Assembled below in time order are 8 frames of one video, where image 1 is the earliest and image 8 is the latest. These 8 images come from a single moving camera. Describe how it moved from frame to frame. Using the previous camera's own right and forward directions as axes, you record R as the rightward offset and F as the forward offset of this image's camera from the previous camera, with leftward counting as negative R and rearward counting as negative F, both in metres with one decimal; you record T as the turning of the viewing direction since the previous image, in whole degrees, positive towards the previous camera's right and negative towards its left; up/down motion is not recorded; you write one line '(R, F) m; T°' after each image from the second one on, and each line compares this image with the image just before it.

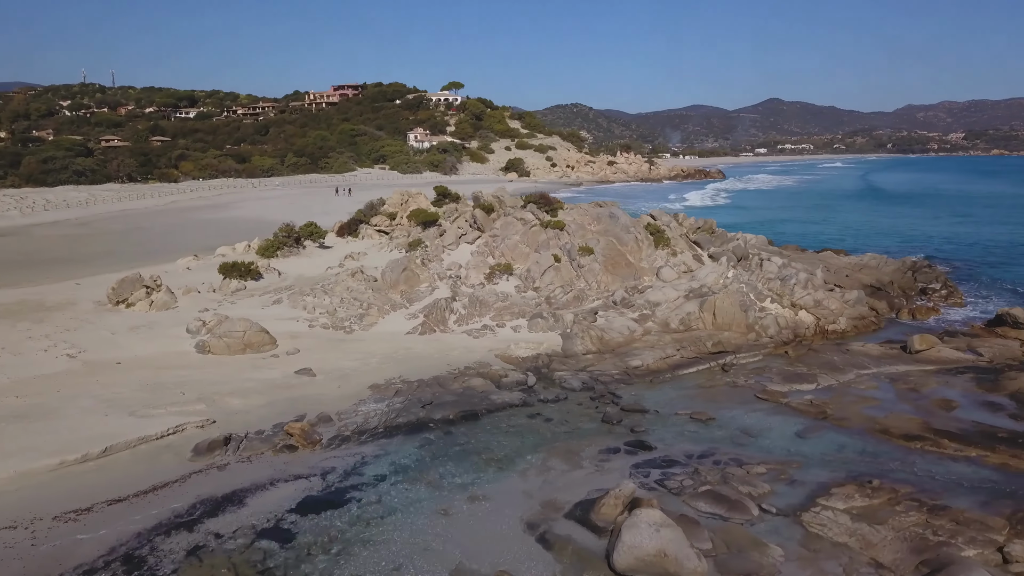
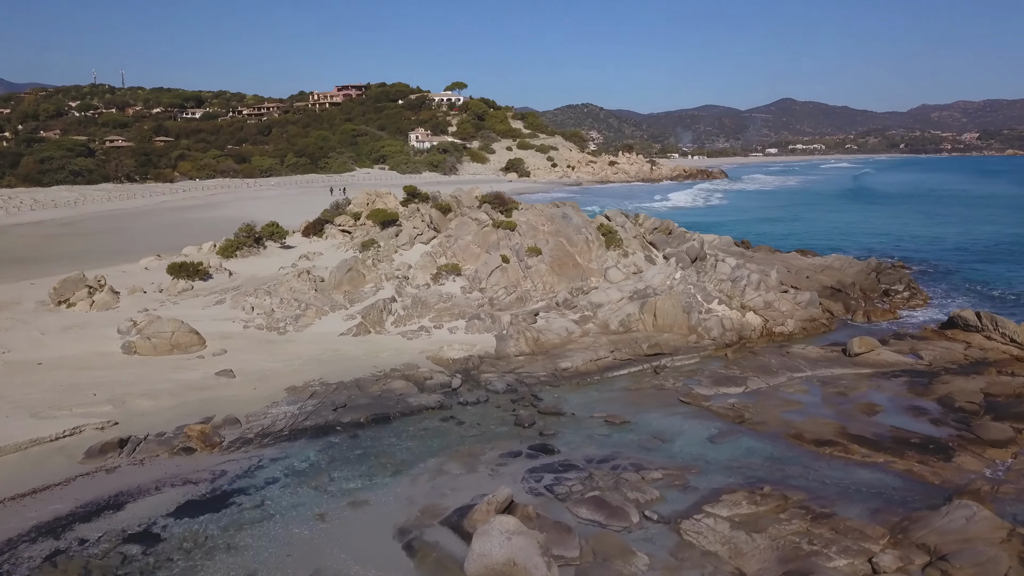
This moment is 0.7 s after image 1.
(+1.3, +0.2) m; -1°
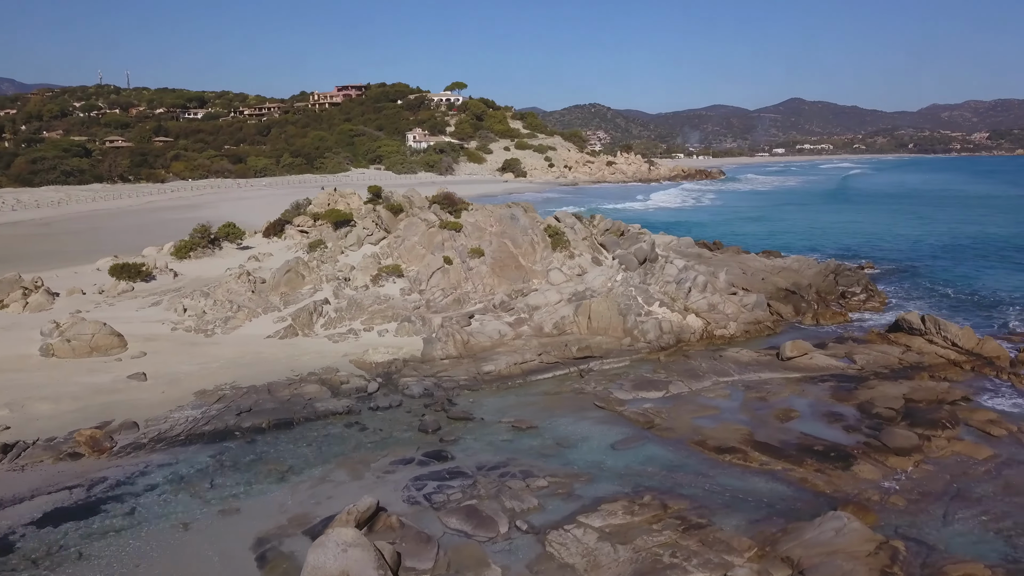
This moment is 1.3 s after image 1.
(+1.4, +0.2) m; -1°
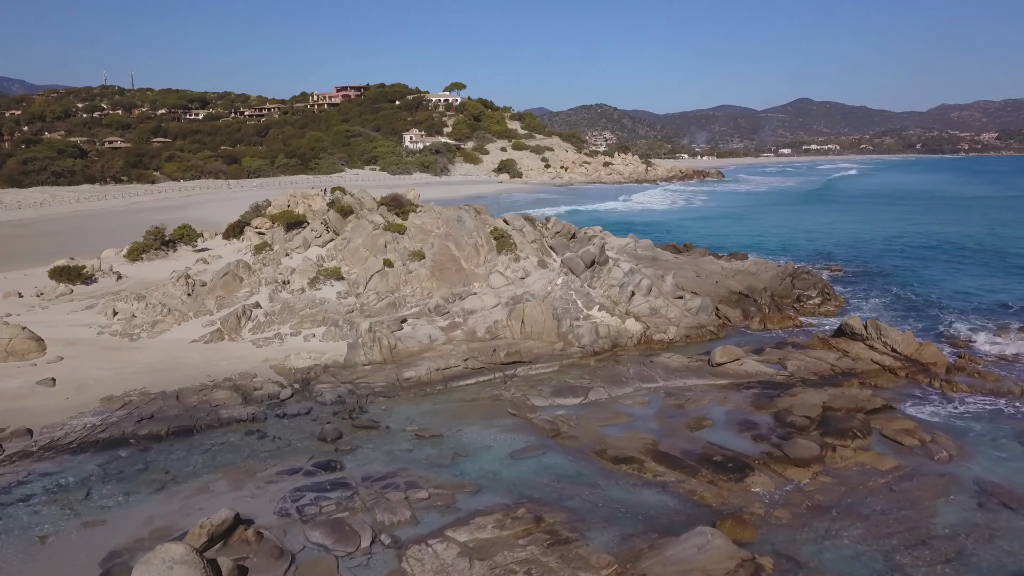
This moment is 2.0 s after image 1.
(+1.3, +0.3) m; 0°
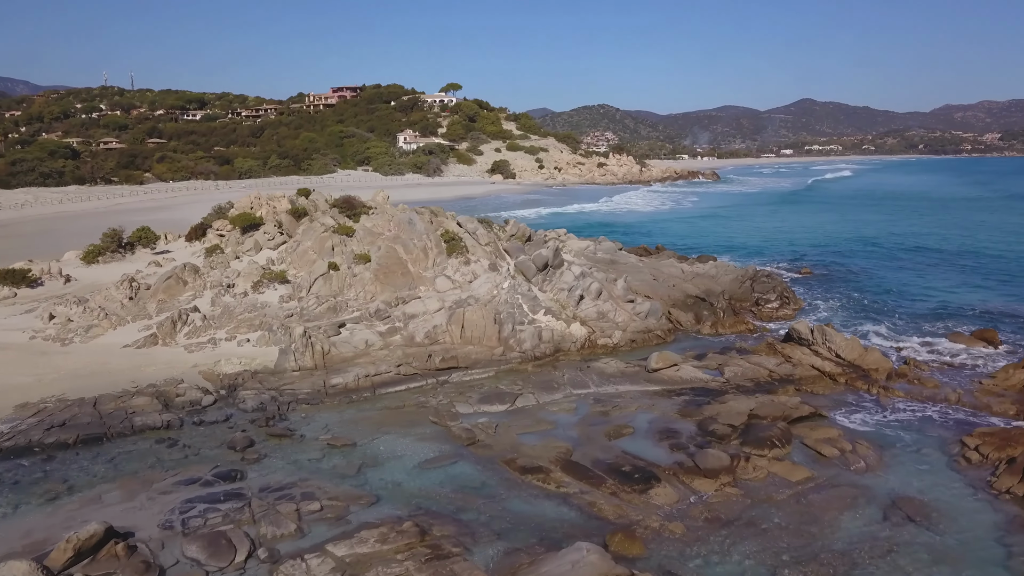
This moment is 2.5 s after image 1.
(+1.1, +0.2) m; 0°
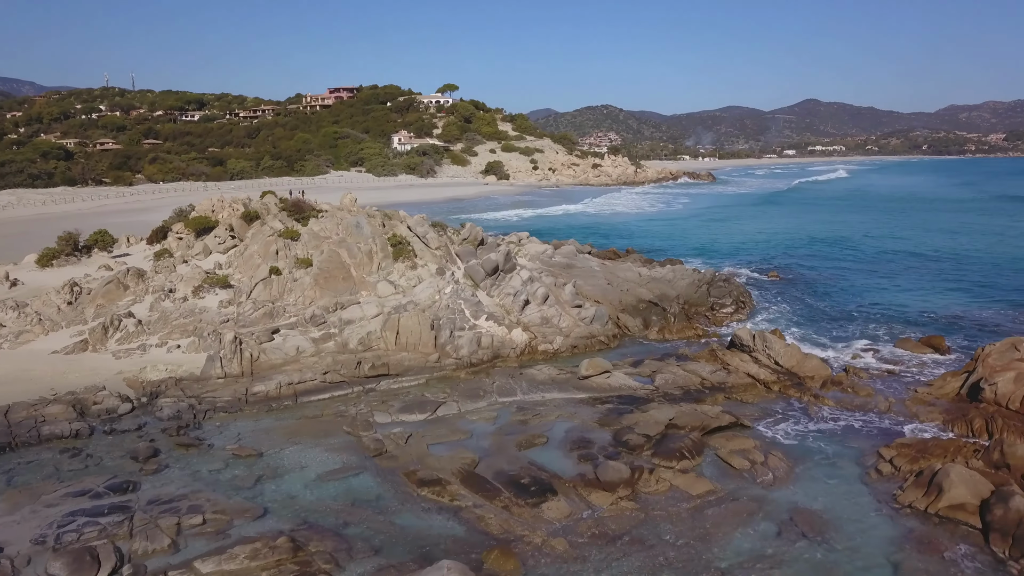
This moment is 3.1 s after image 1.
(+1.2, +0.2) m; 0°
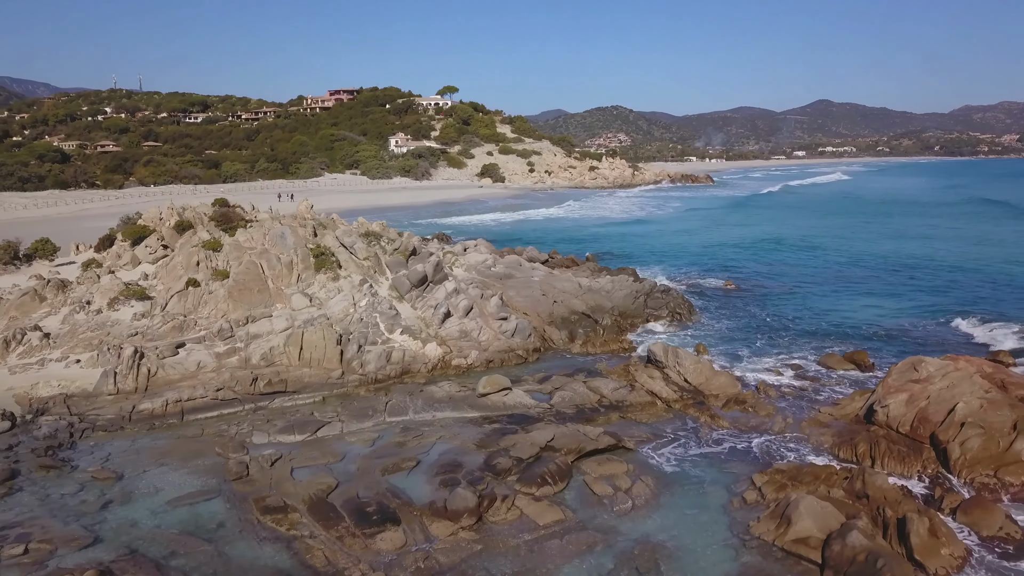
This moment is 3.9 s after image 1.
(+1.8, +0.3) m; -1°
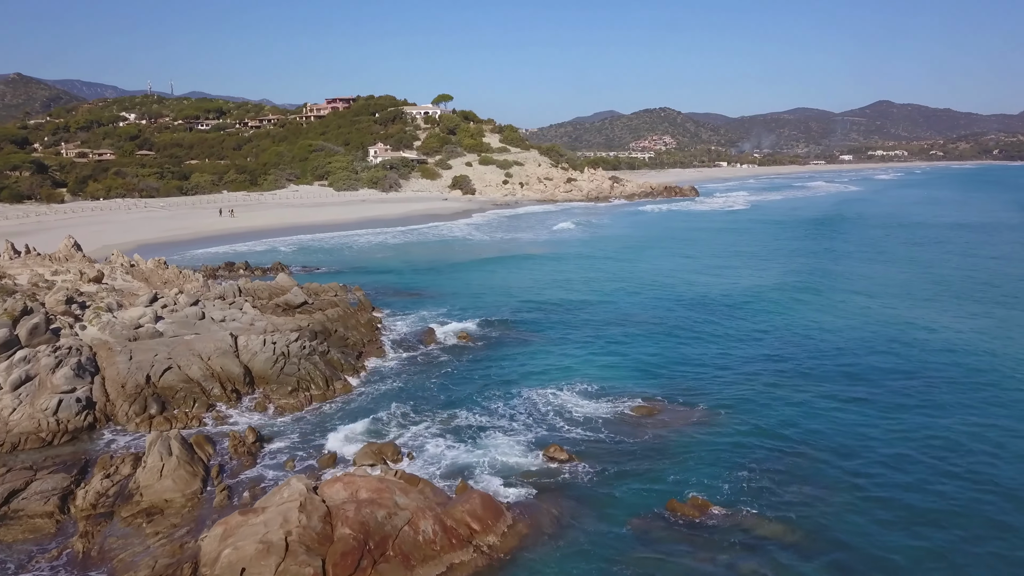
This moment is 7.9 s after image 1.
(+9.2, +1.6) m; -3°
